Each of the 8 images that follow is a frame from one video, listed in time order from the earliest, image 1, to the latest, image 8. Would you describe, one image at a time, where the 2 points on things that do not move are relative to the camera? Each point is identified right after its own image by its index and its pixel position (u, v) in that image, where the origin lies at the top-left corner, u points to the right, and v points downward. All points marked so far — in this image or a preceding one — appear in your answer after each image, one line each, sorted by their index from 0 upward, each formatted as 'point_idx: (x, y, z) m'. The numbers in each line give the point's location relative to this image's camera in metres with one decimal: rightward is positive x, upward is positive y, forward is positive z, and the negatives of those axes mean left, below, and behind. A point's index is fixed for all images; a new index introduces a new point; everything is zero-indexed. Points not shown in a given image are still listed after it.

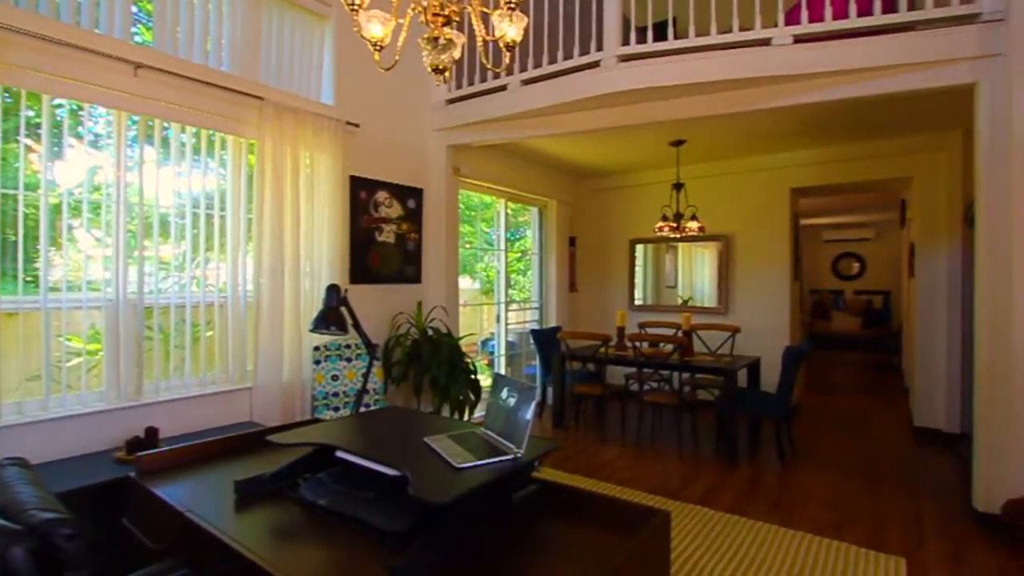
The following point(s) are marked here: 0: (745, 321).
0: (+2.7, -0.4, +5.6) m
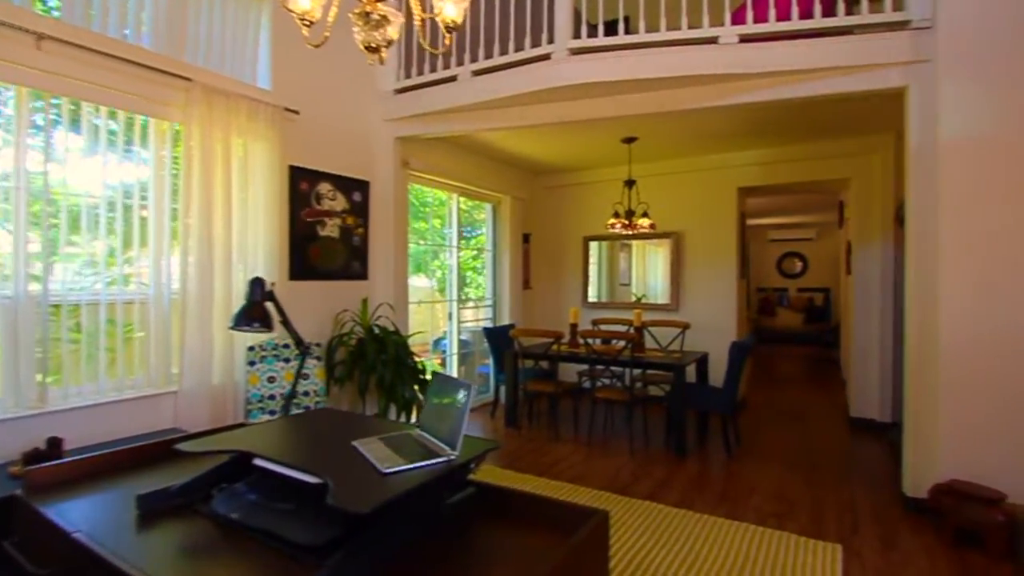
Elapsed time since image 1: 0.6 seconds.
0: (+2.2, -0.3, +5.7) m
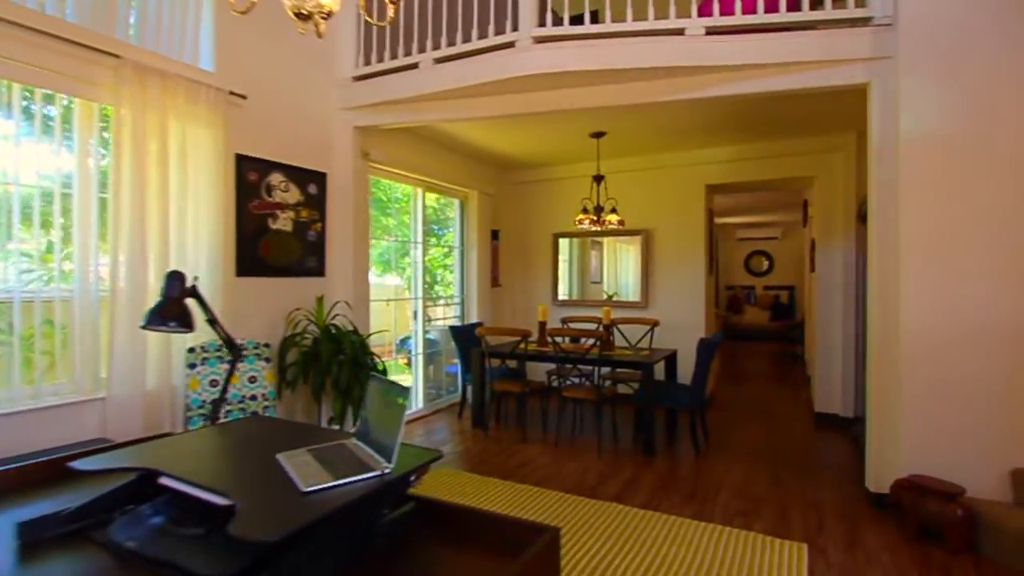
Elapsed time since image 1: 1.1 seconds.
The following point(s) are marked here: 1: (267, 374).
0: (+1.8, -0.3, +5.7) m
1: (-1.7, -0.6, +3.3) m
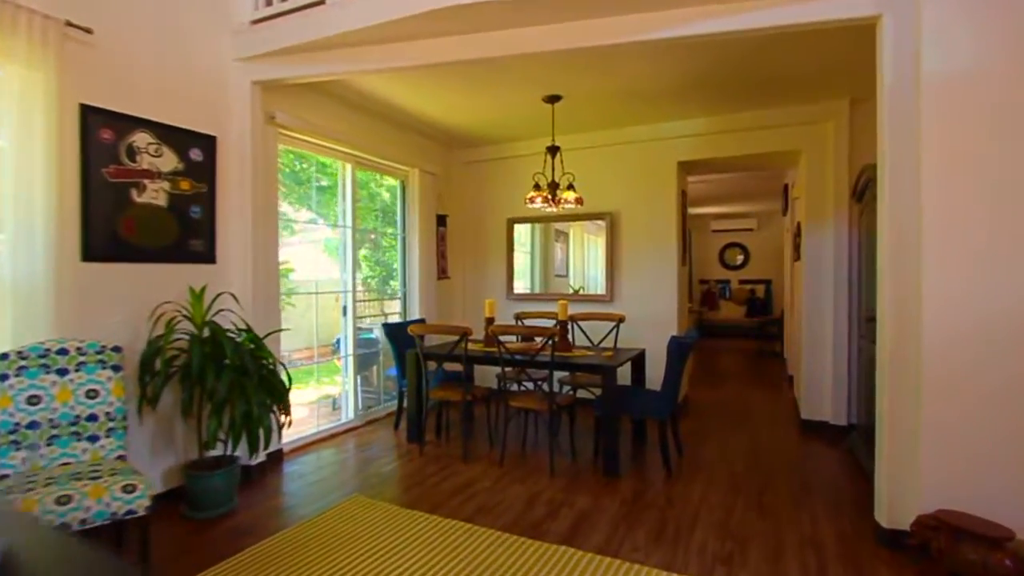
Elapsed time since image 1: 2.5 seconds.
0: (+1.2, -0.2, +5.1) m
1: (-2.1, -0.5, +2.6) m
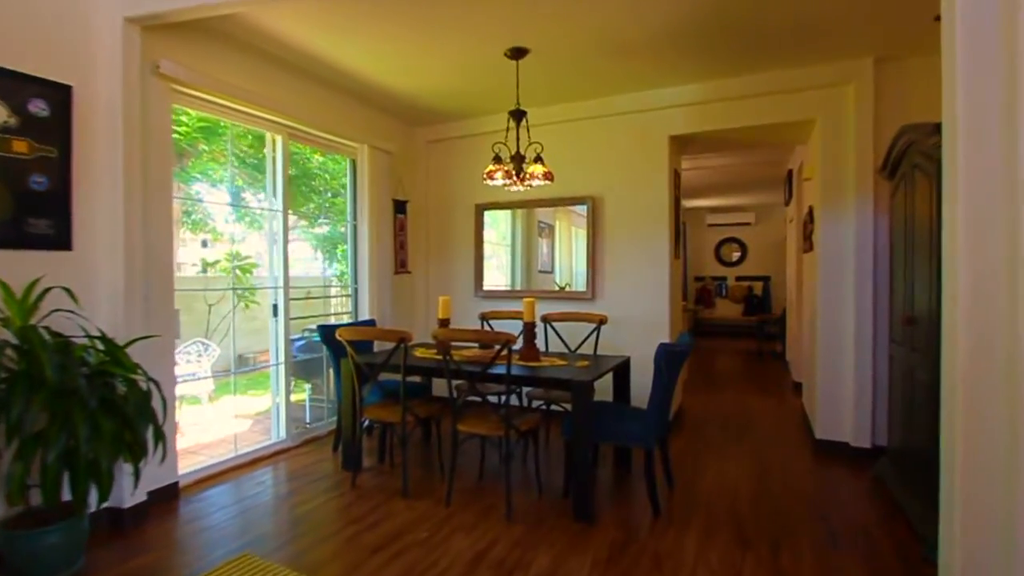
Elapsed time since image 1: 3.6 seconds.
0: (+0.9, -0.2, +4.4) m
1: (-2.4, -0.5, +1.8) m
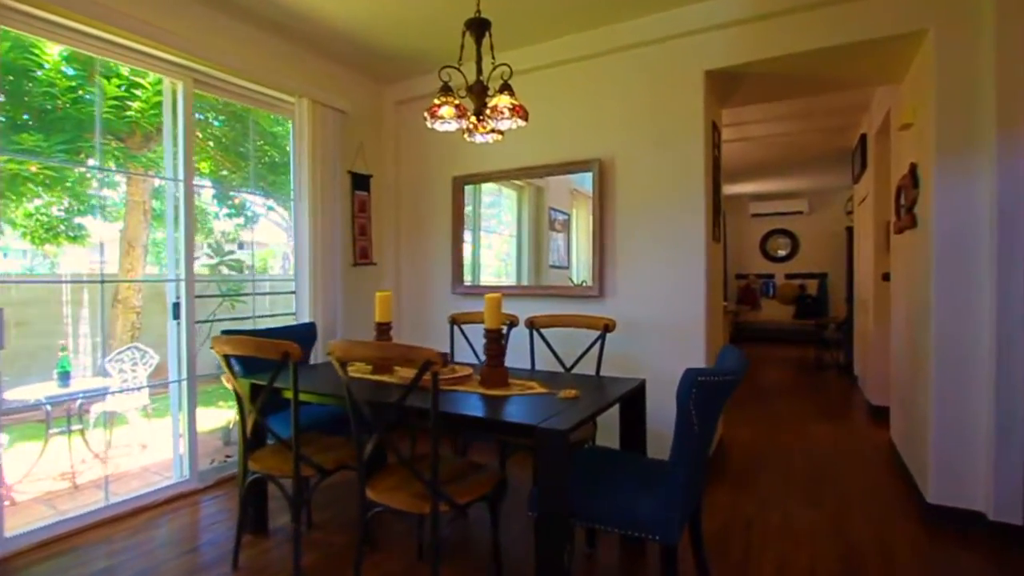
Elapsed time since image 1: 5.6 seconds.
0: (+0.8, -0.1, +3.2) m
1: (-2.7, -0.5, +0.9) m
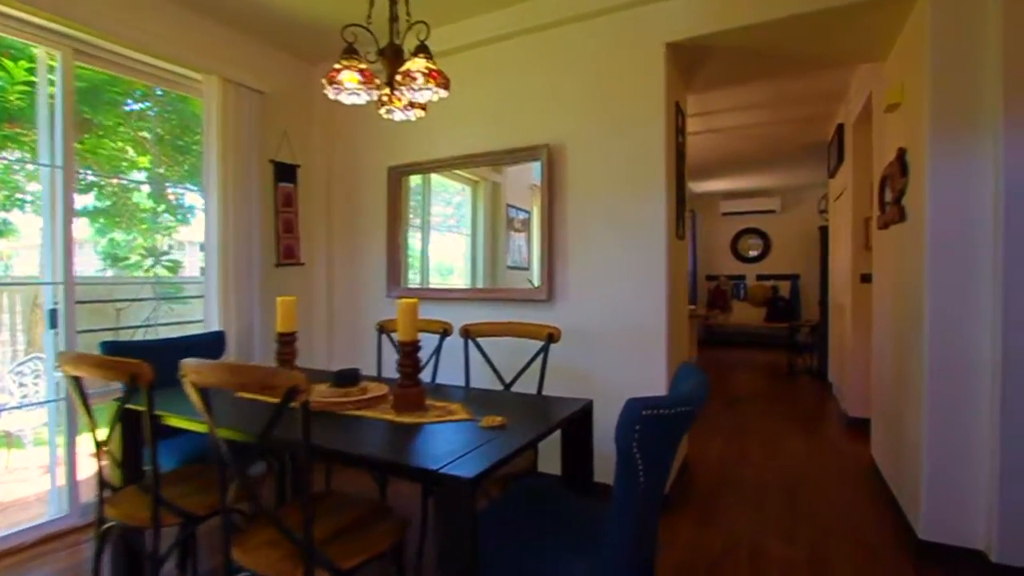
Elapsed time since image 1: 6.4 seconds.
0: (+0.4, -0.2, +2.9) m
1: (-3.0, -0.5, +0.4) m
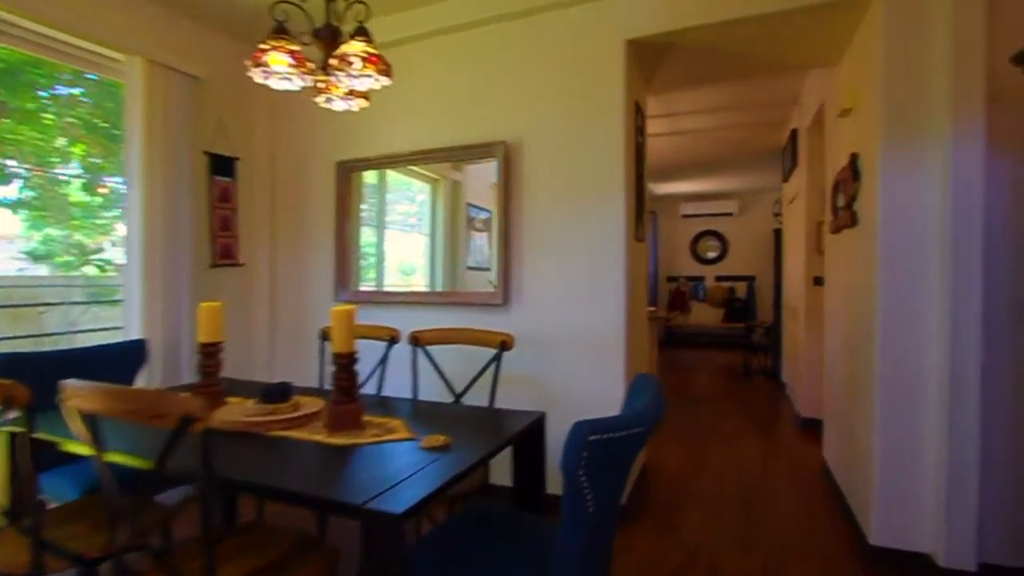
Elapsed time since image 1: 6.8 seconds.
0: (+0.2, -0.2, +2.8) m
1: (-3.0, -0.5, +0.1) m
